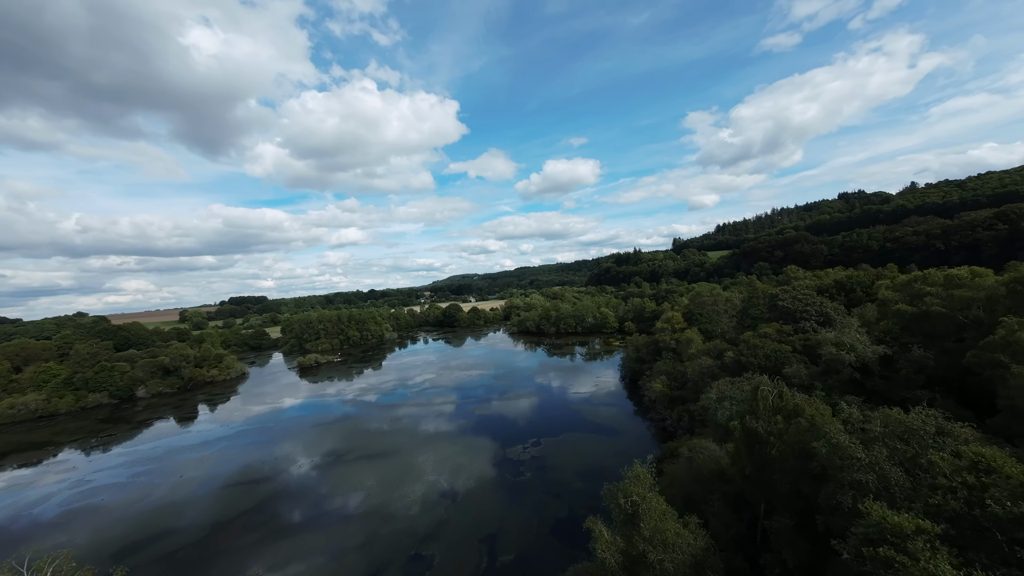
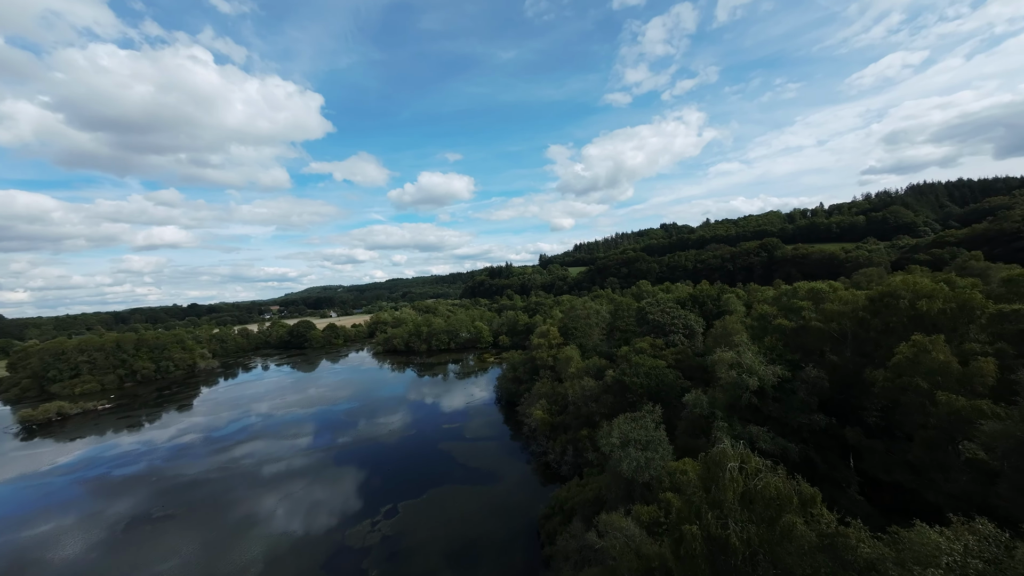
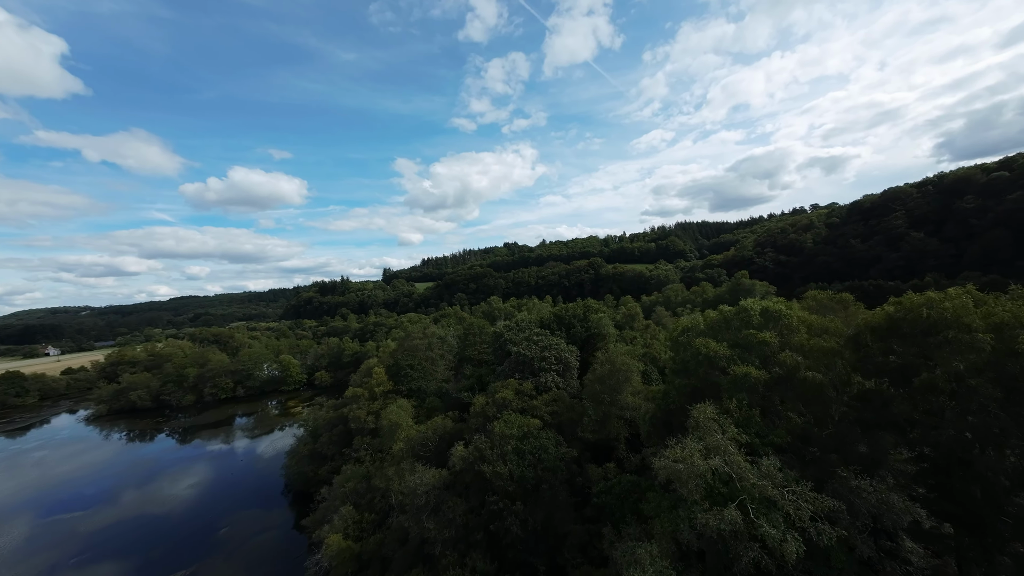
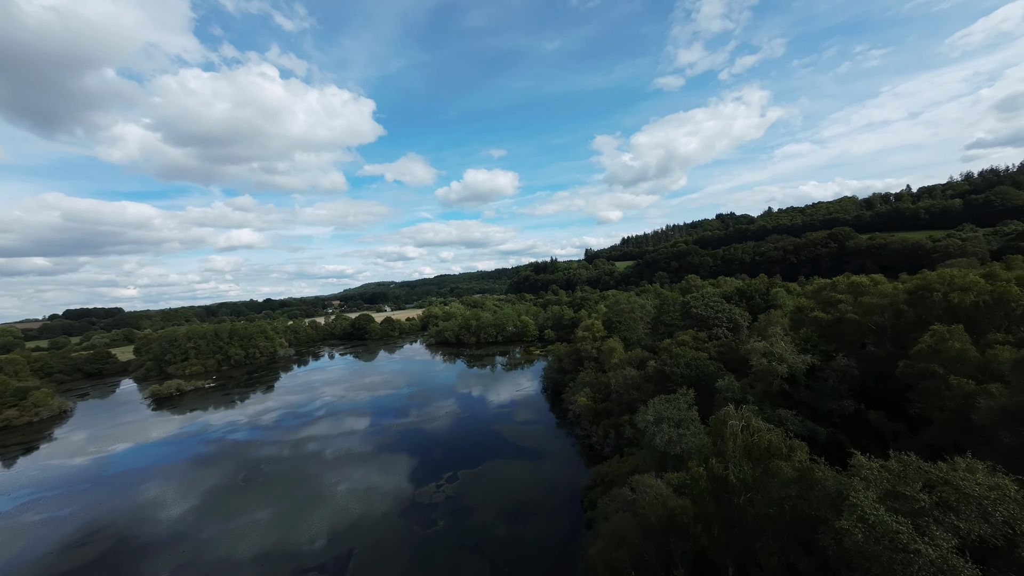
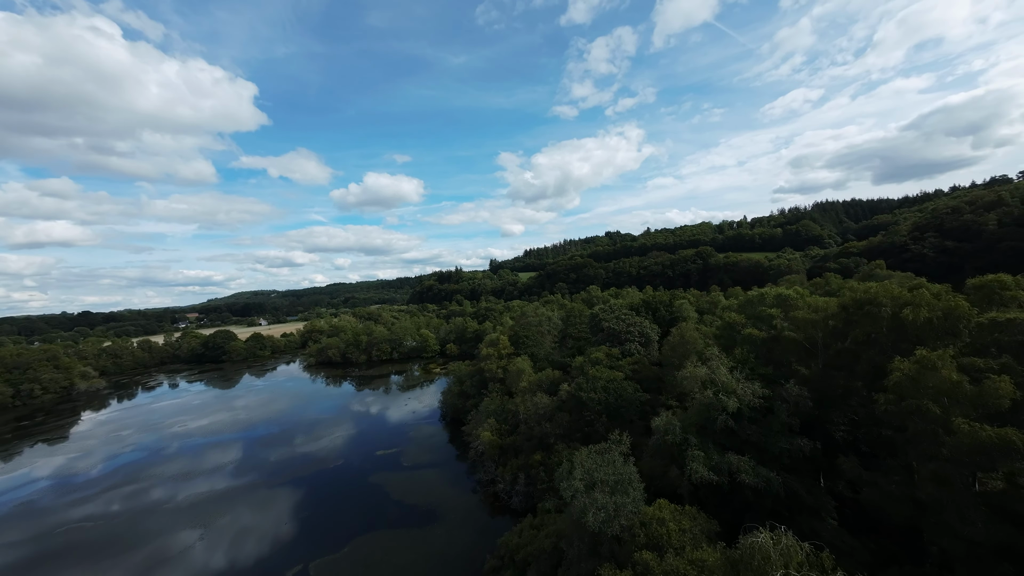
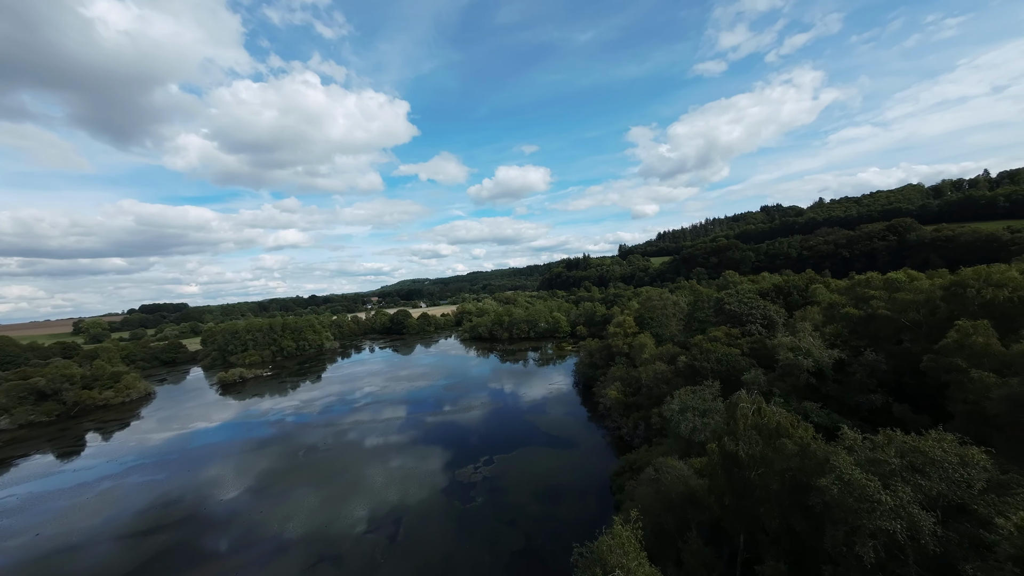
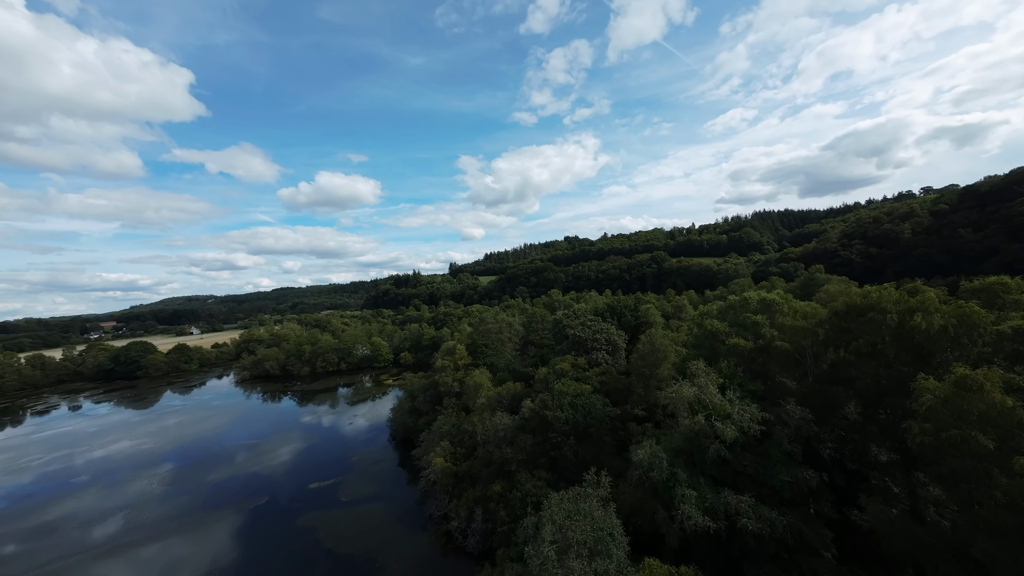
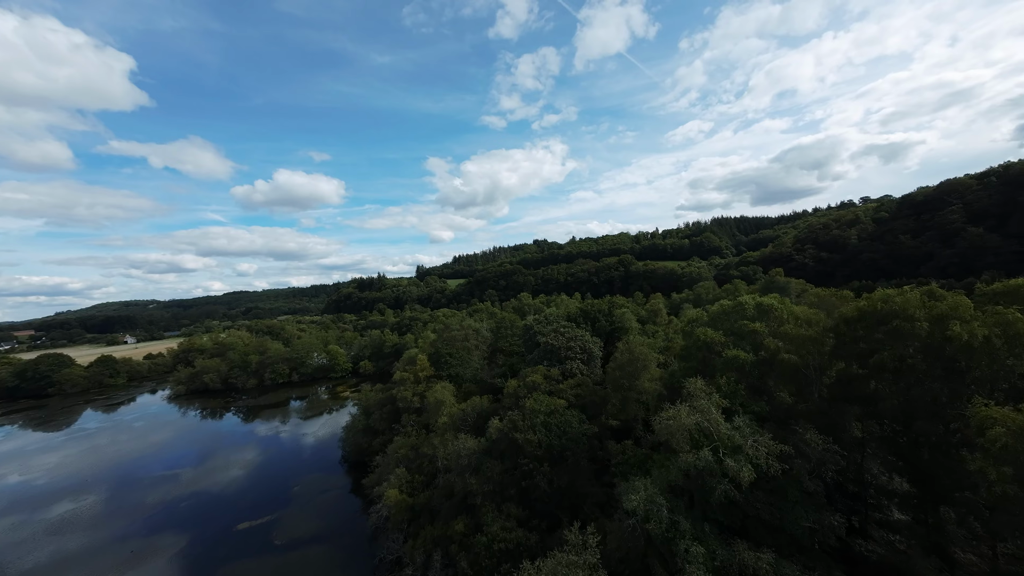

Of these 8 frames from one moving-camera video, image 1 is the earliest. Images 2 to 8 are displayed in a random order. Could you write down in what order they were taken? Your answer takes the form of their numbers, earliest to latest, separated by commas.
6, 4, 2, 5, 7, 8, 3
